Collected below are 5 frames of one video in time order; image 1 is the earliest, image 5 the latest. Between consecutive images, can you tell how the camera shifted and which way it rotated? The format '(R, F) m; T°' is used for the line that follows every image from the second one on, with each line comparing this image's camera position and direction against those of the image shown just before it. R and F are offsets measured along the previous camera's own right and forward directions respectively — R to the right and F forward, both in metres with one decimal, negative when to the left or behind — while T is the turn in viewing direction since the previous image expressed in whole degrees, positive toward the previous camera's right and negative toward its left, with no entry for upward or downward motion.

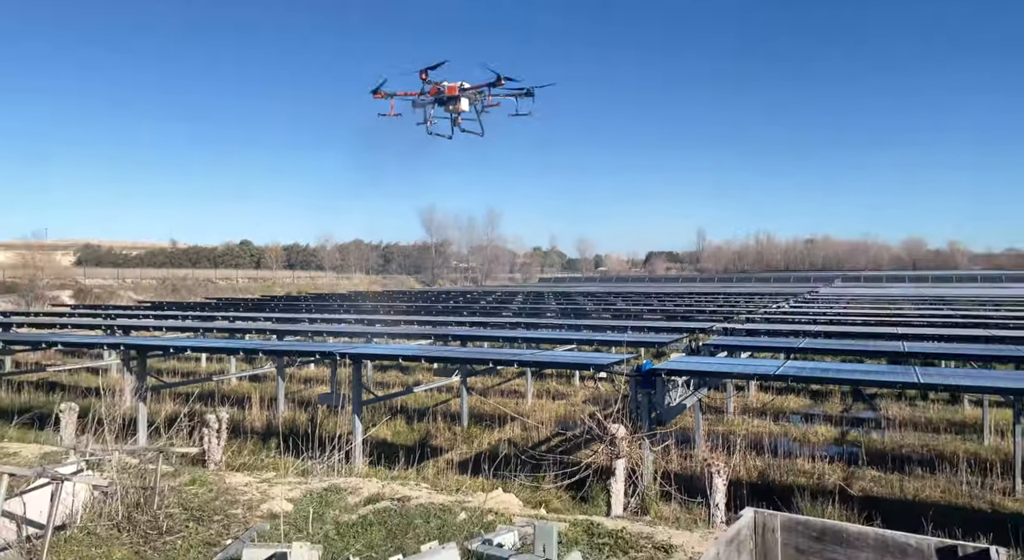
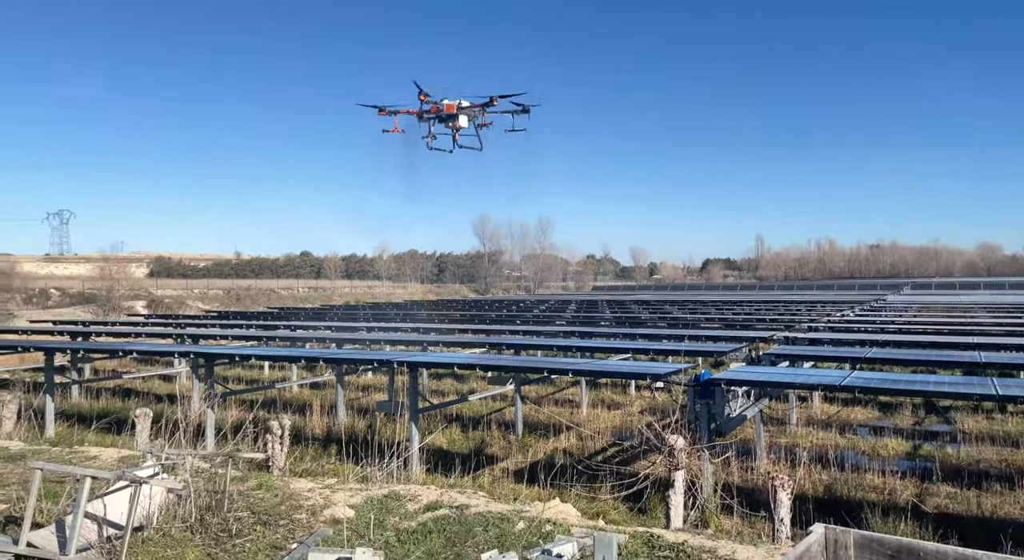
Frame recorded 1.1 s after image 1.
(-0.1, 0.0) m; -3°
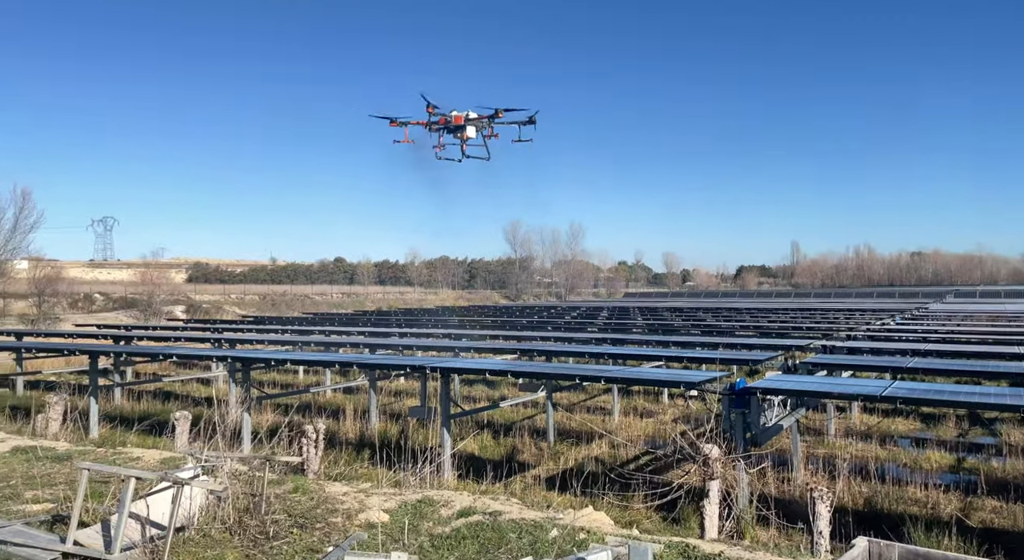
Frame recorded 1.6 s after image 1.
(0.0, 0.0) m; -2°
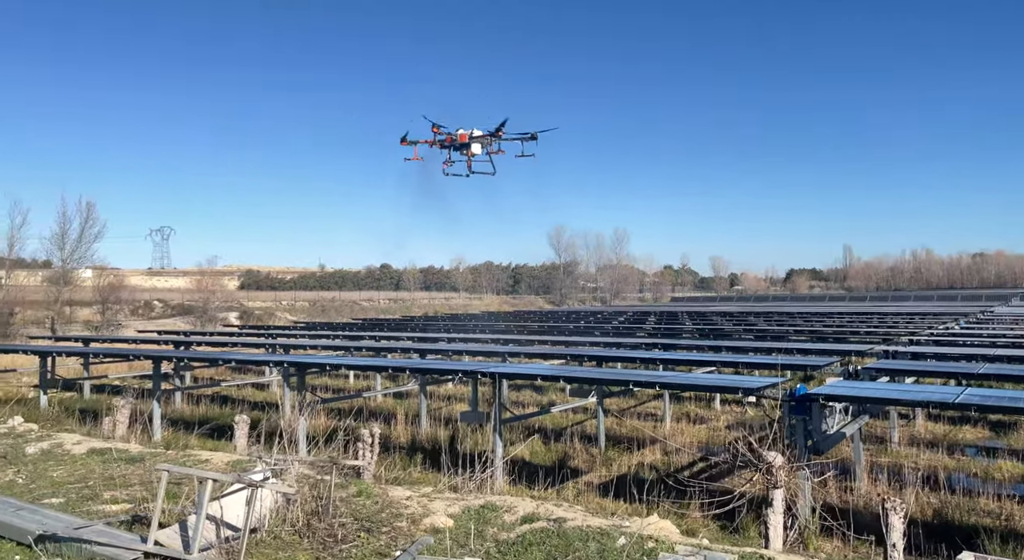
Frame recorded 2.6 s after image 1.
(-0.2, 0.0) m; -3°
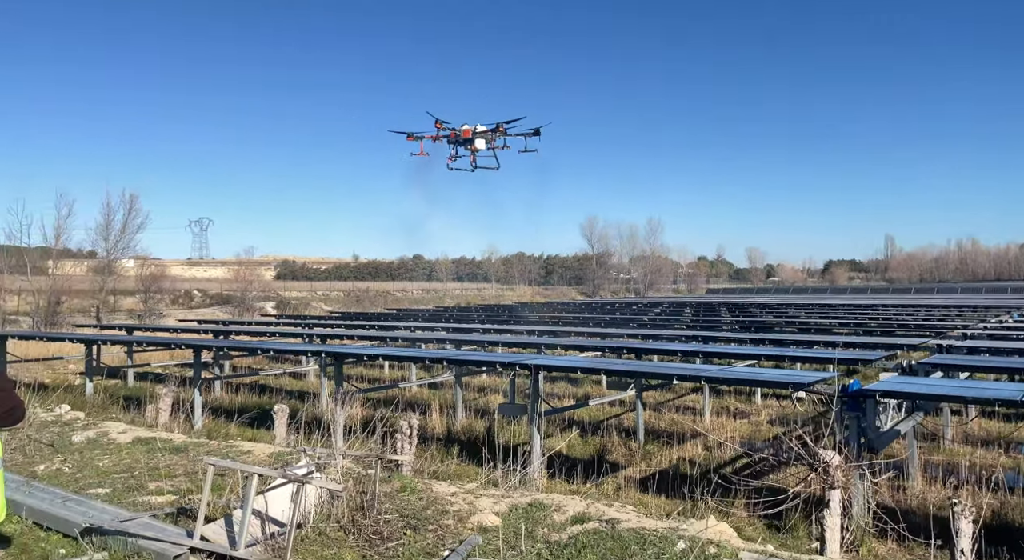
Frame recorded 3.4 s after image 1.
(-0.1, +0.2) m; -2°
